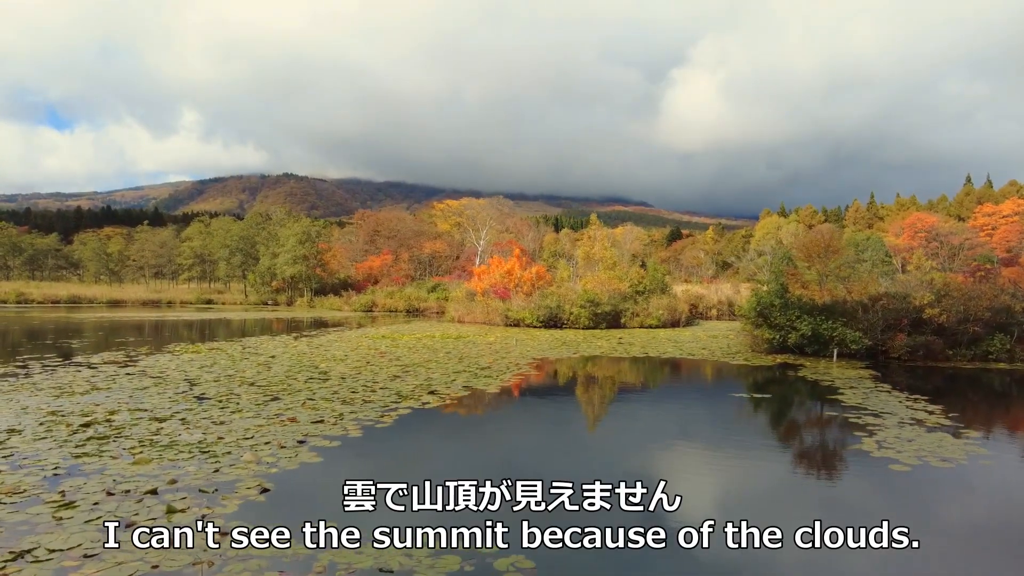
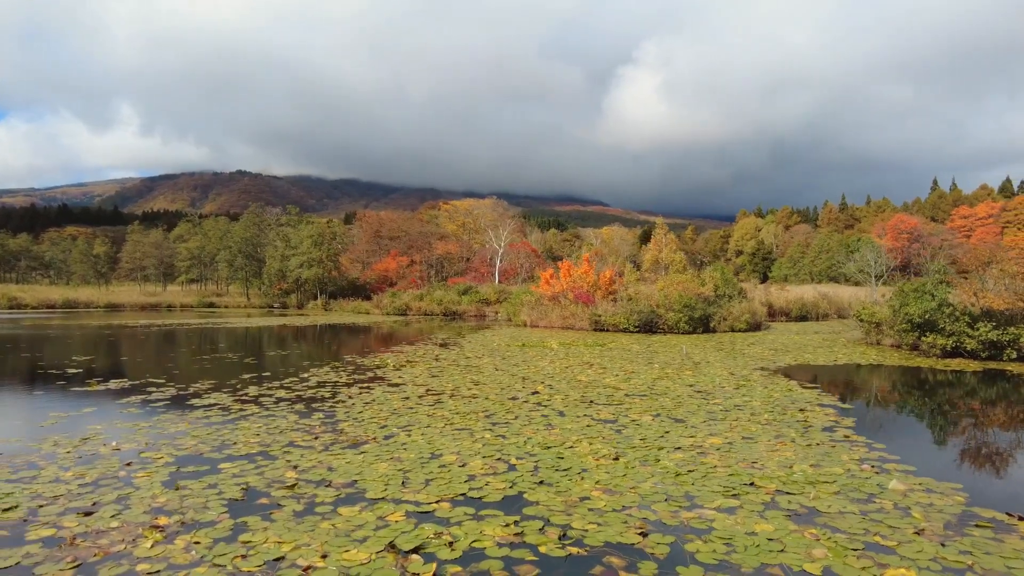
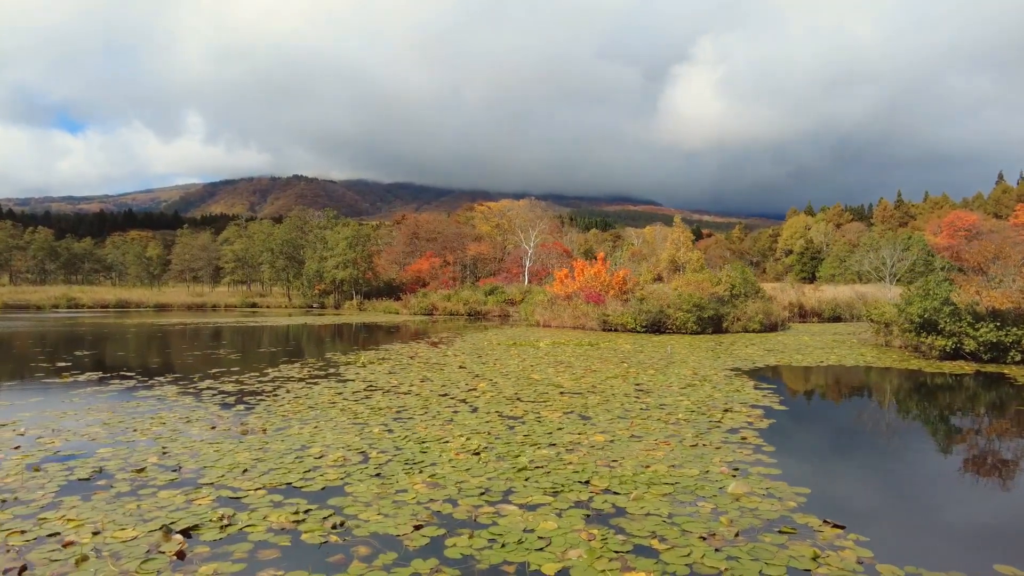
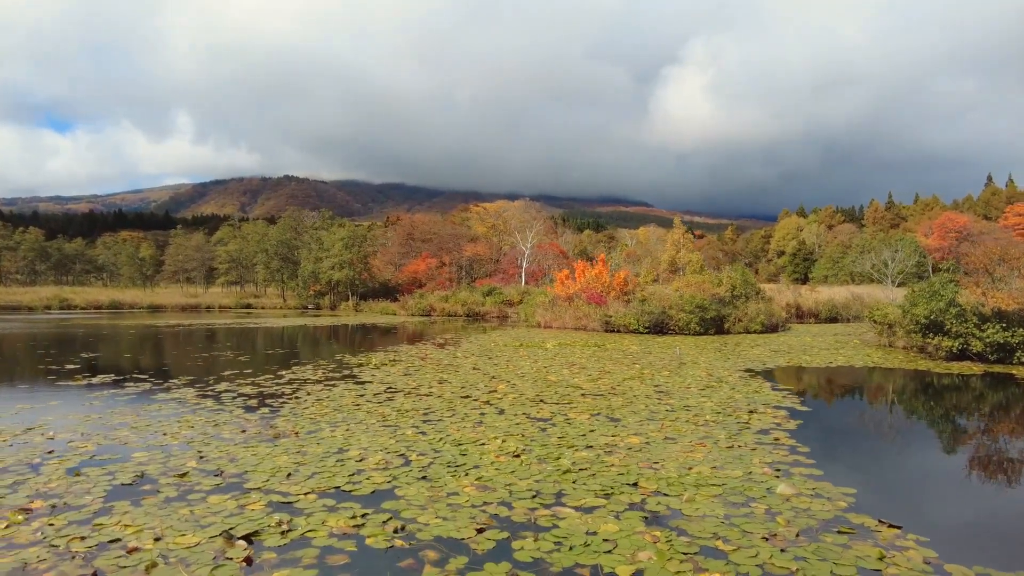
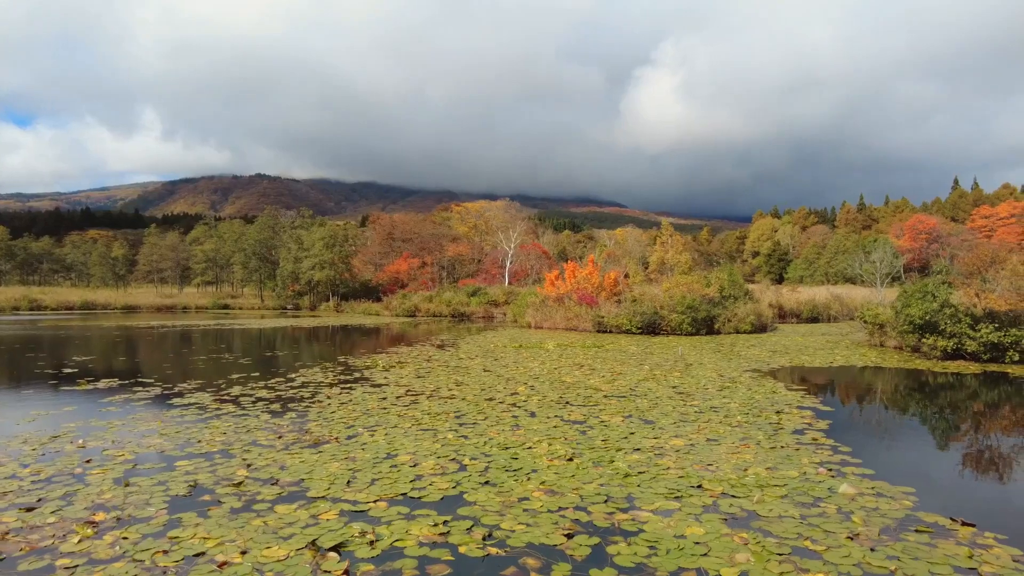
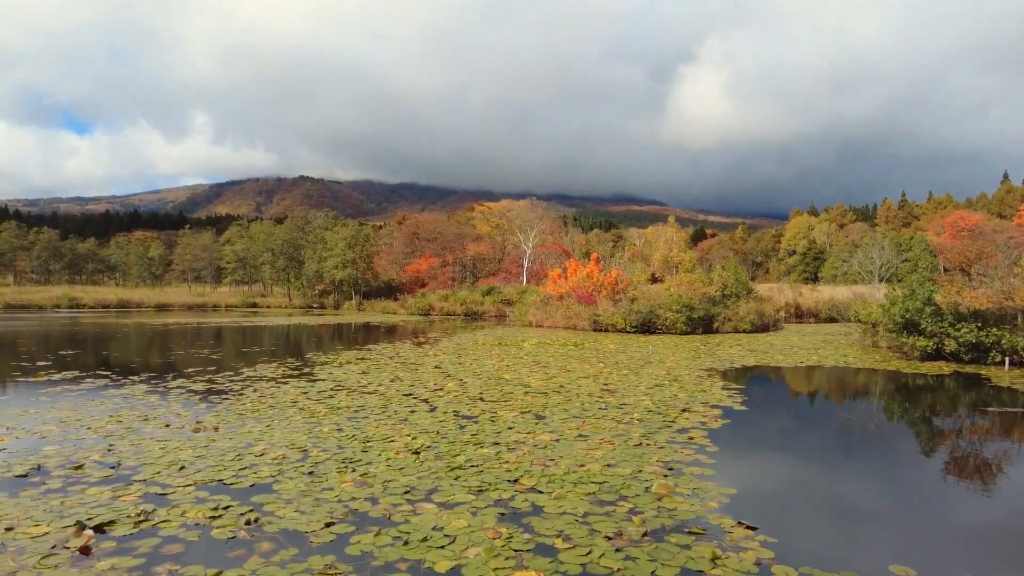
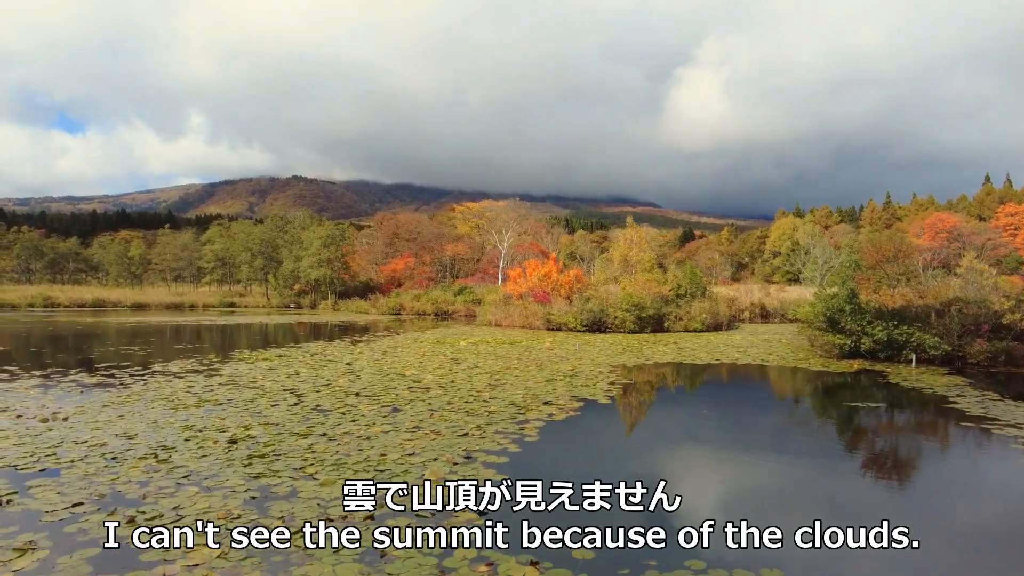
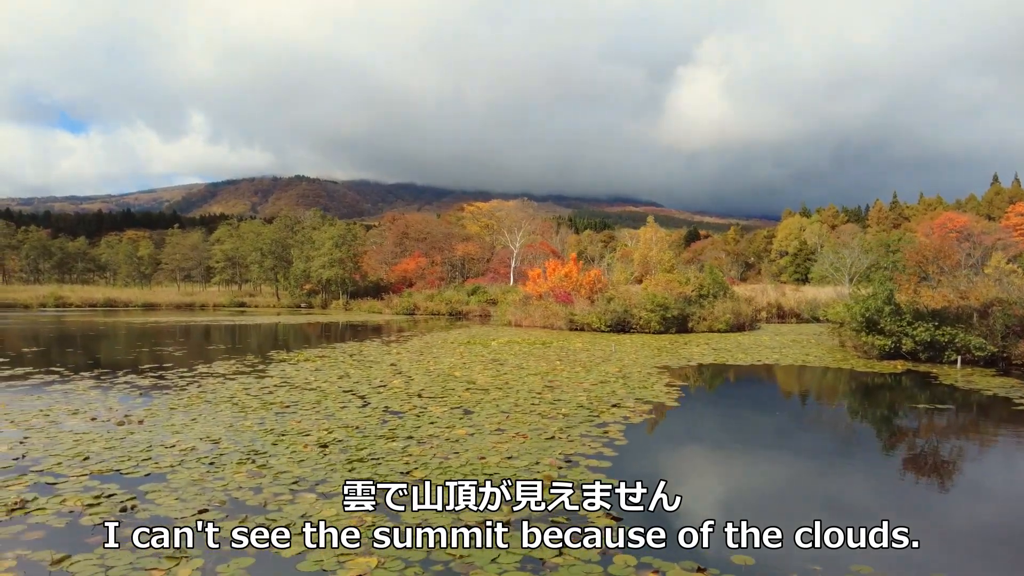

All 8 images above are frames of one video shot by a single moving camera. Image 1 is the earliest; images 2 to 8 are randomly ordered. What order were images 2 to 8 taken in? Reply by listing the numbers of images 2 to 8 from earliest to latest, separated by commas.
7, 8, 6, 3, 4, 5, 2
